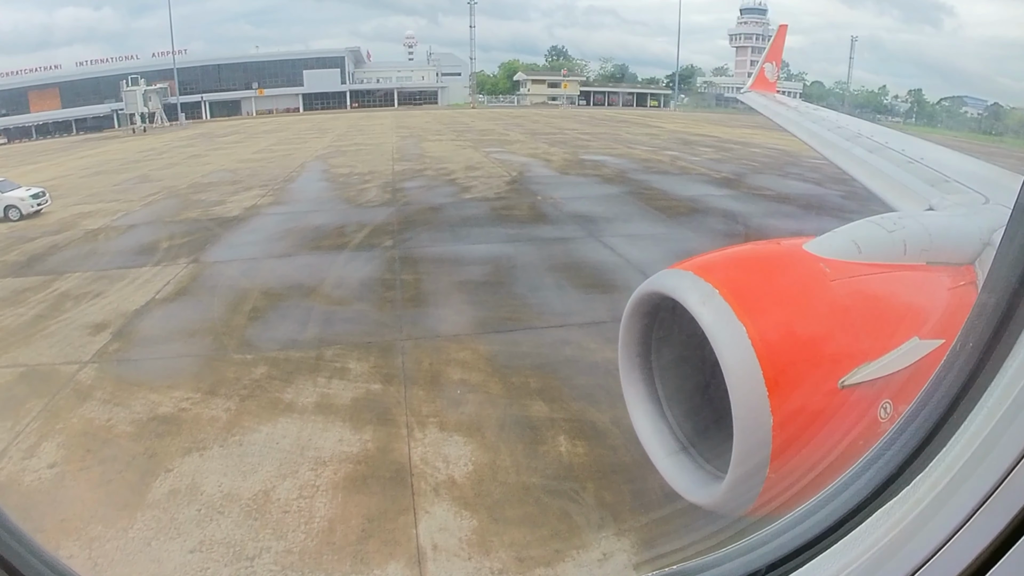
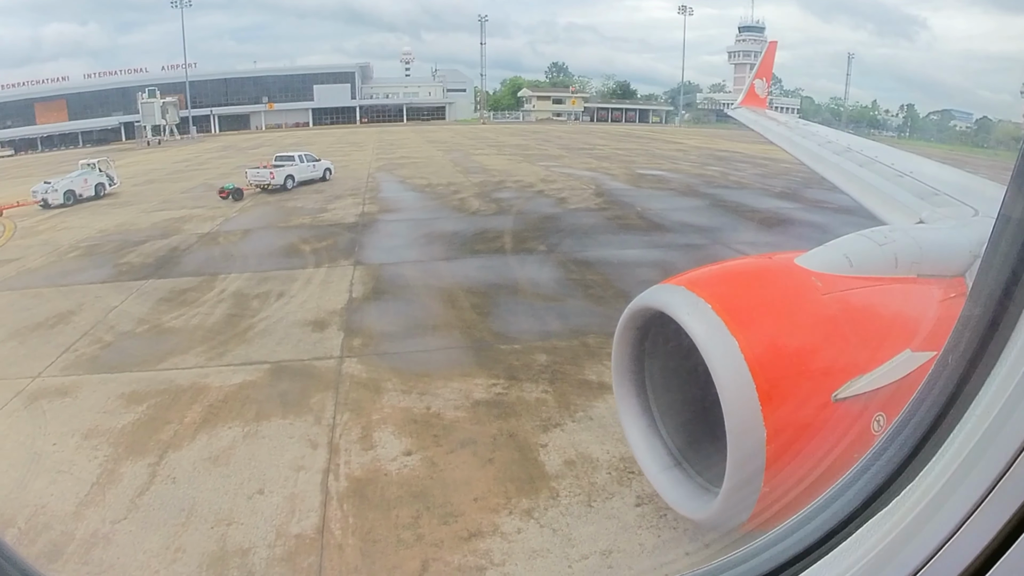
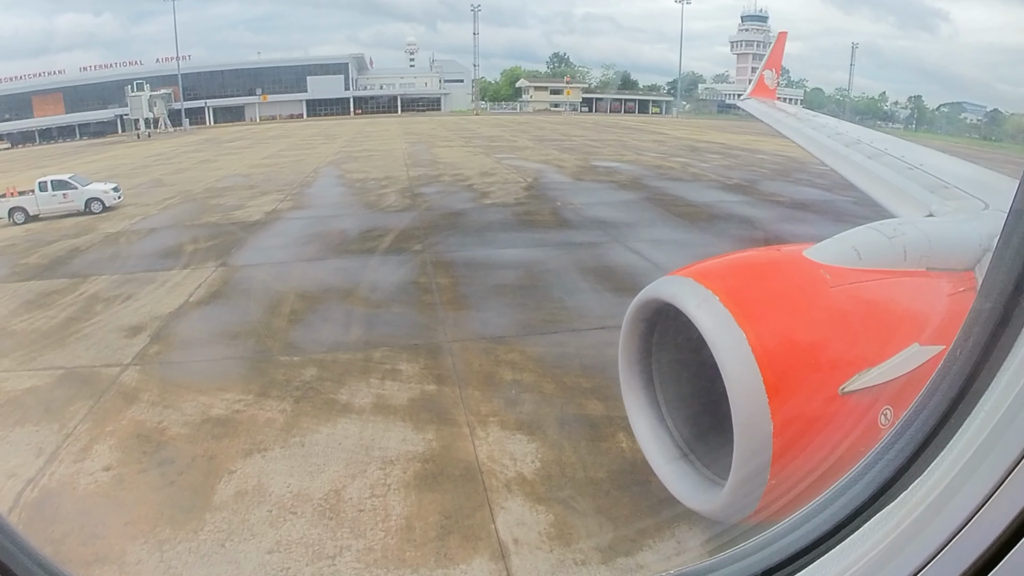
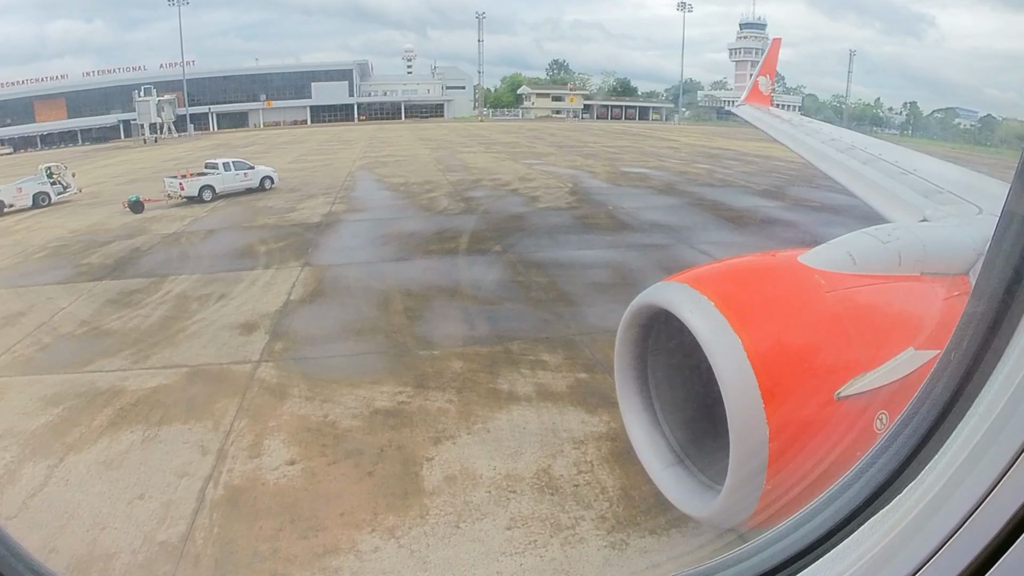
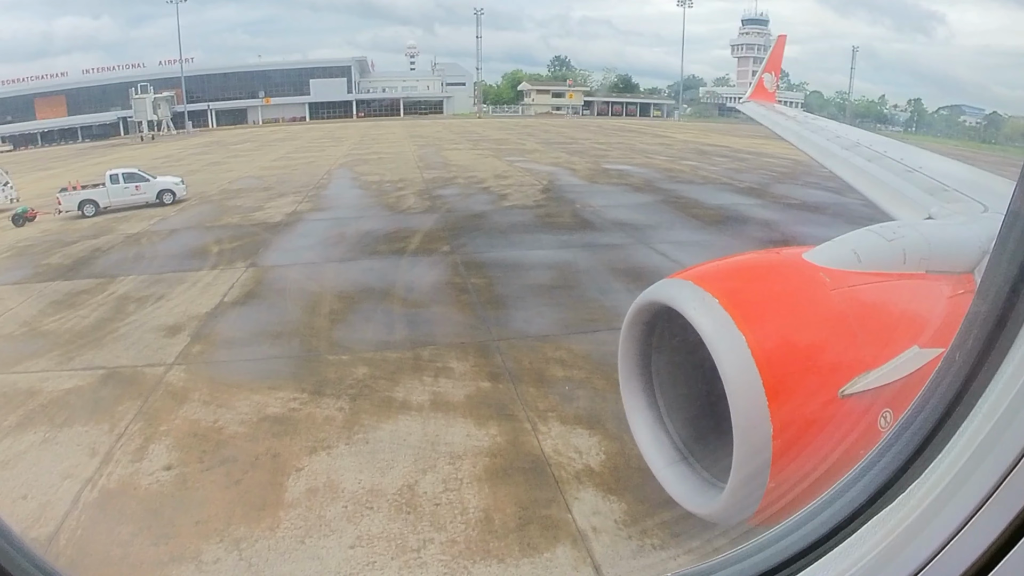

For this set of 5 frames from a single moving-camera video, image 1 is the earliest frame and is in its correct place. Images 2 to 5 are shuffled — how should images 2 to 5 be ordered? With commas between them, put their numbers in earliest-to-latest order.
3, 5, 4, 2
